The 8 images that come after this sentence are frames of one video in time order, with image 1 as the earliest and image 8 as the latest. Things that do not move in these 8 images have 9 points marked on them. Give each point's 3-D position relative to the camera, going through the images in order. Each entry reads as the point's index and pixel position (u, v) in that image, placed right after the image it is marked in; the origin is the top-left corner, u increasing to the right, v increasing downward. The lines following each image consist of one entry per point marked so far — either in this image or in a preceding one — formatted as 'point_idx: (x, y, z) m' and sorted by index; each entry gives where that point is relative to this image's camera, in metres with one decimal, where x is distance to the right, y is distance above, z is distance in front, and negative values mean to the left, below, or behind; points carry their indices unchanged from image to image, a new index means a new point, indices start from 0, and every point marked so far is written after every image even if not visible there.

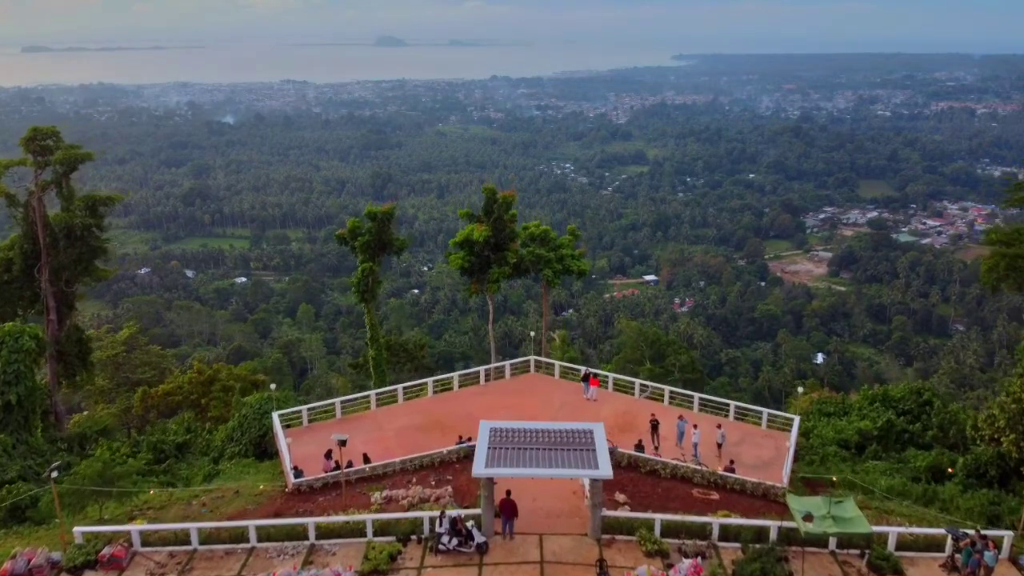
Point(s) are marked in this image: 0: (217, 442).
0: (-5.9, -3.0, +16.2) m
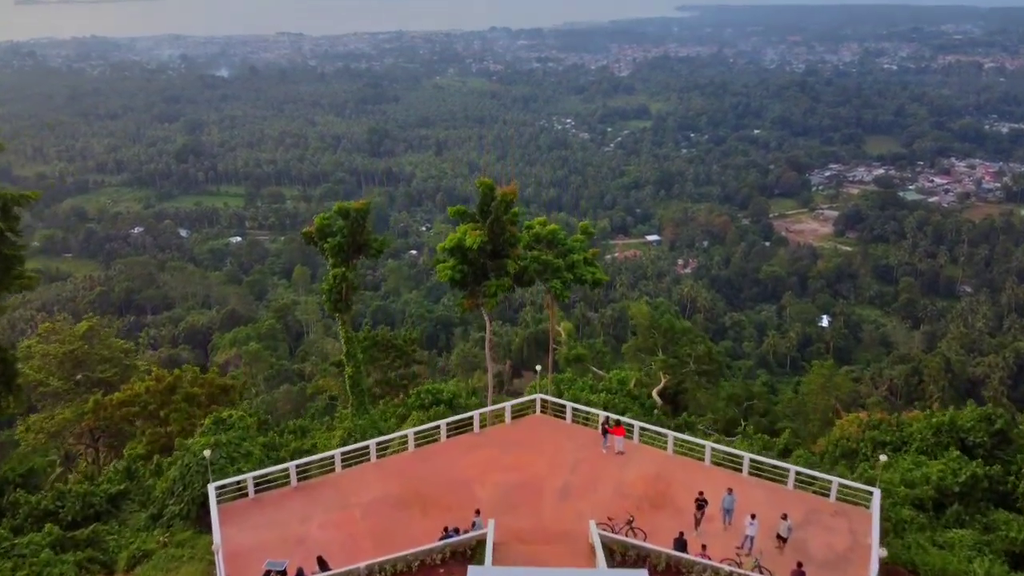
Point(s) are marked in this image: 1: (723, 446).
0: (-5.9, -3.4, +13.5) m
1: (+3.0, -2.2, +11.4) m
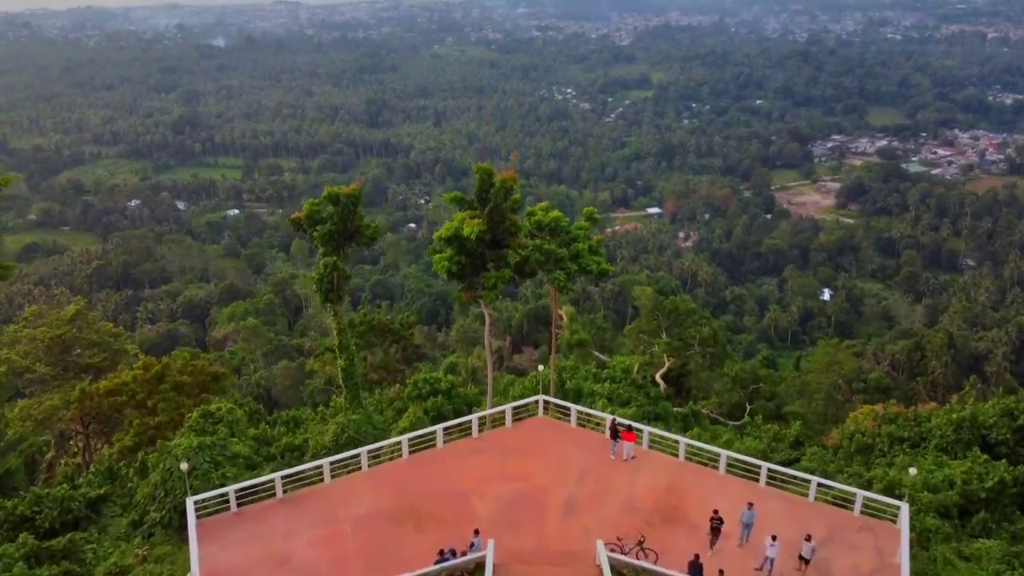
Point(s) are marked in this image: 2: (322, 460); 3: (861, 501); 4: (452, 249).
0: (-5.9, -3.3, +12.8) m
1: (+3.0, -2.2, +10.6) m
2: (-2.5, -2.2, +10.5) m
3: (+4.4, -2.6, +10.1) m
4: (-1.0, +0.7, +13.5) m
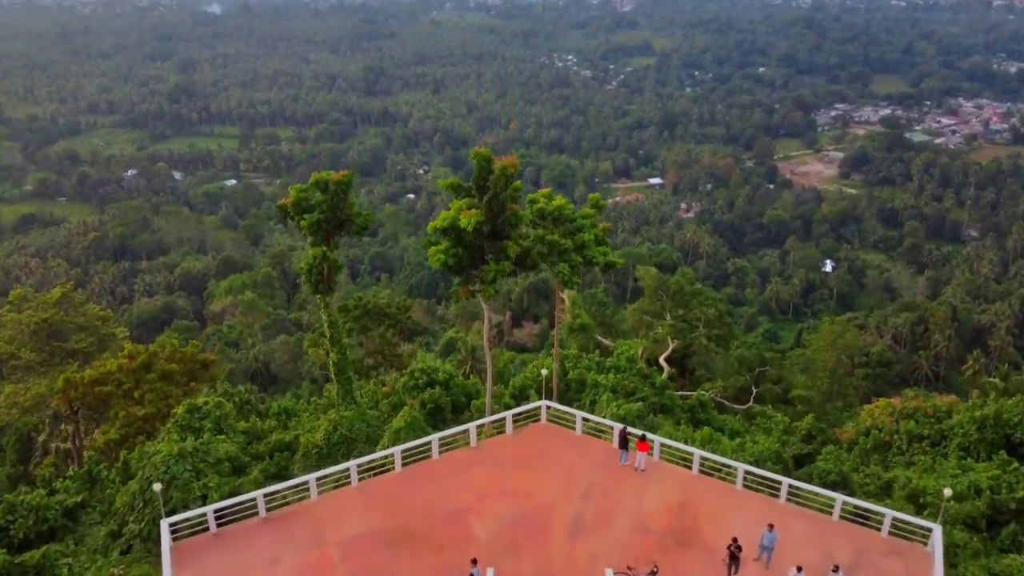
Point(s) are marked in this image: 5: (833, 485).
0: (-5.8, -3.2, +12.0) m
1: (+3.0, -2.2, +9.9) m
2: (-2.5, -2.3, +9.8) m
3: (+4.4, -2.7, +9.3) m
4: (-1.0, +0.7, +12.7) m
5: (+5.6, -3.4, +13.9) m
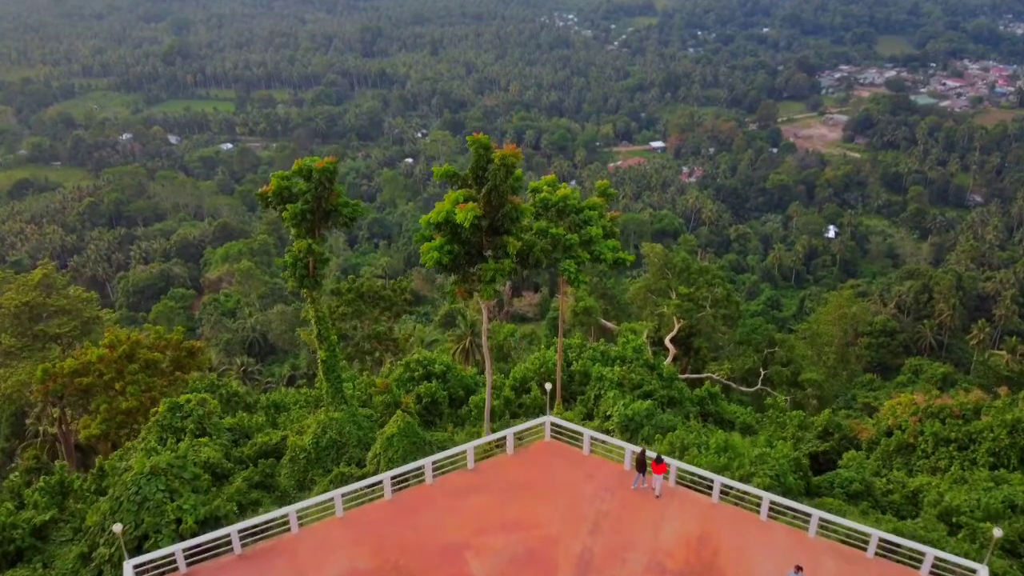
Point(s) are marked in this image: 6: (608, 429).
0: (-5.8, -3.2, +11.2) m
1: (+3.0, -2.4, +9.0) m
2: (-2.4, -2.4, +8.8) m
3: (+4.4, -2.8, +8.4) m
4: (-1.0, +0.7, +11.6) m
5: (+5.6, -3.4, +13.1) m
6: (+1.8, -2.6, +15.1) m
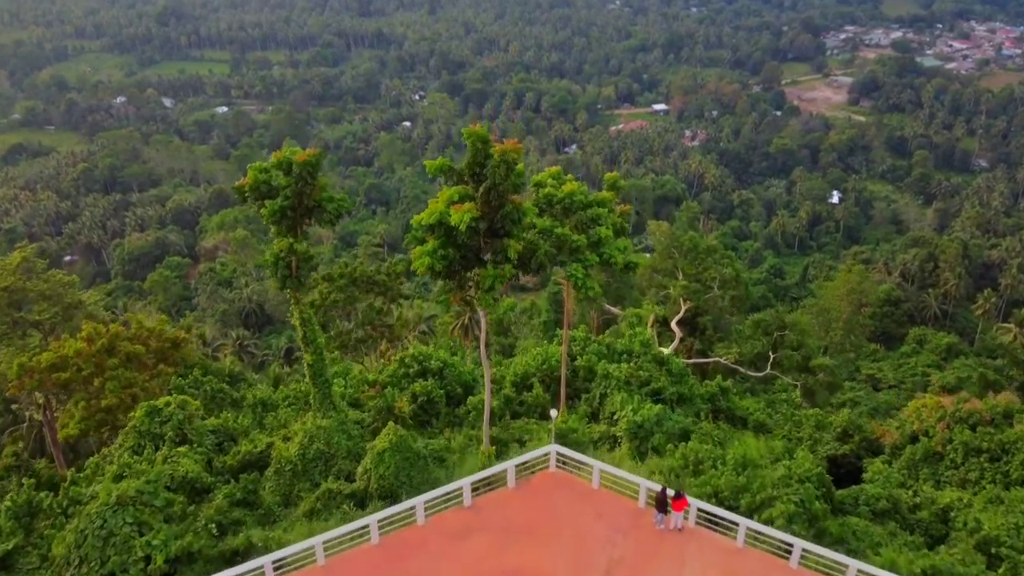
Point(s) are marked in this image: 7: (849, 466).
0: (-5.8, -3.4, +10.2) m
1: (+3.0, -2.6, +8.0) m
2: (-2.4, -2.6, +7.9) m
3: (+4.4, -3.1, +7.5) m
4: (-1.0, +0.6, +10.5) m
5: (+5.6, -3.4, +12.2) m
6: (+1.8, -2.6, +14.2) m
7: (+6.5, -3.4, +15.5) m
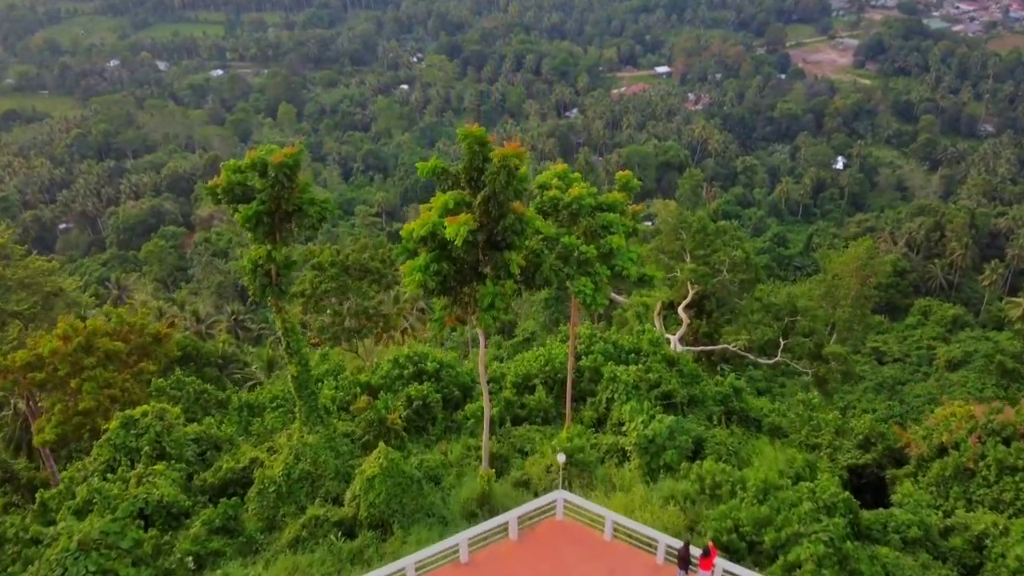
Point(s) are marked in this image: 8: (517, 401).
0: (-5.8, -3.6, +9.3) m
1: (+3.1, -2.9, +7.1) m
2: (-2.4, -3.0, +7.0) m
3: (+4.4, -3.5, +6.6) m
4: (-1.0, +0.4, +9.4) m
5: (+5.6, -3.6, +11.3) m
6: (+1.8, -2.6, +13.2) m
7: (+6.5, -3.4, +14.6) m
8: (+0.1, -2.2, +15.7) m
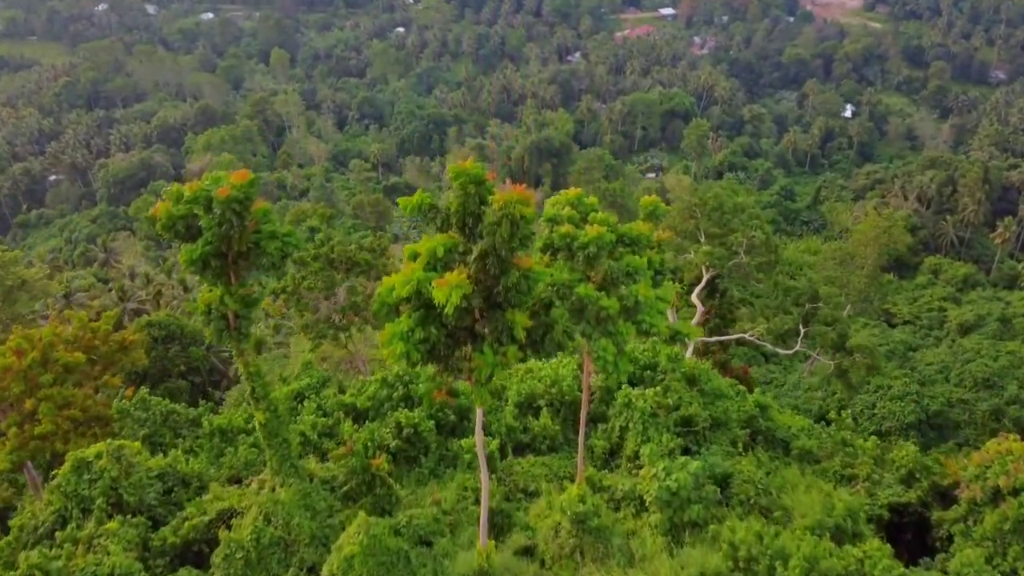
0: (-5.8, -4.3, +7.9) m
1: (+3.1, -3.7, +5.6) m
2: (-2.4, -3.8, +5.4) m
3: (+4.4, -4.3, +5.1) m
4: (-0.9, -0.3, +7.7) m
5: (+5.7, -4.1, +9.8) m
6: (+1.9, -3.0, +11.7) m
7: (+6.6, -3.7, +13.1) m
8: (+0.1, -2.4, +14.1) m
